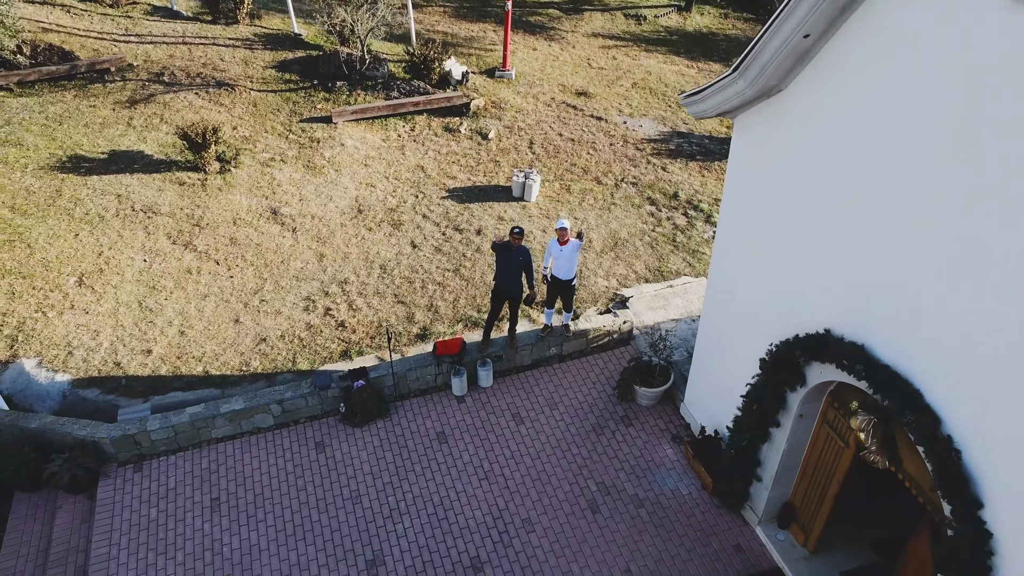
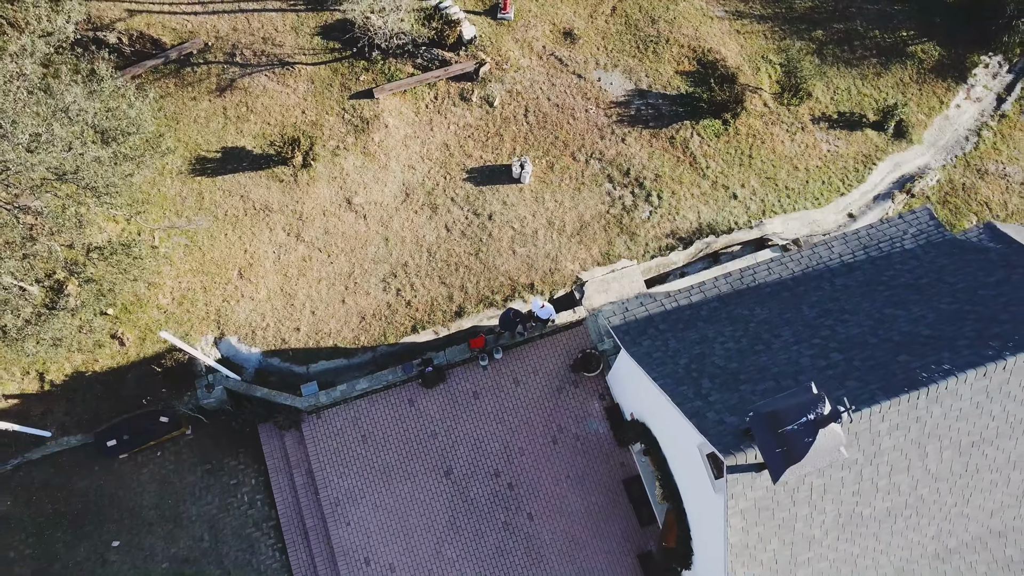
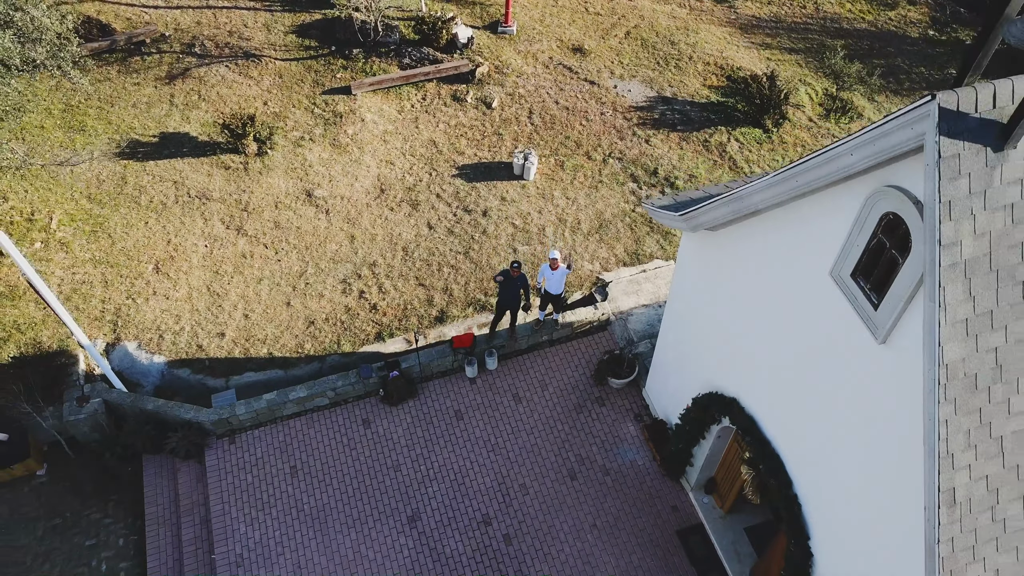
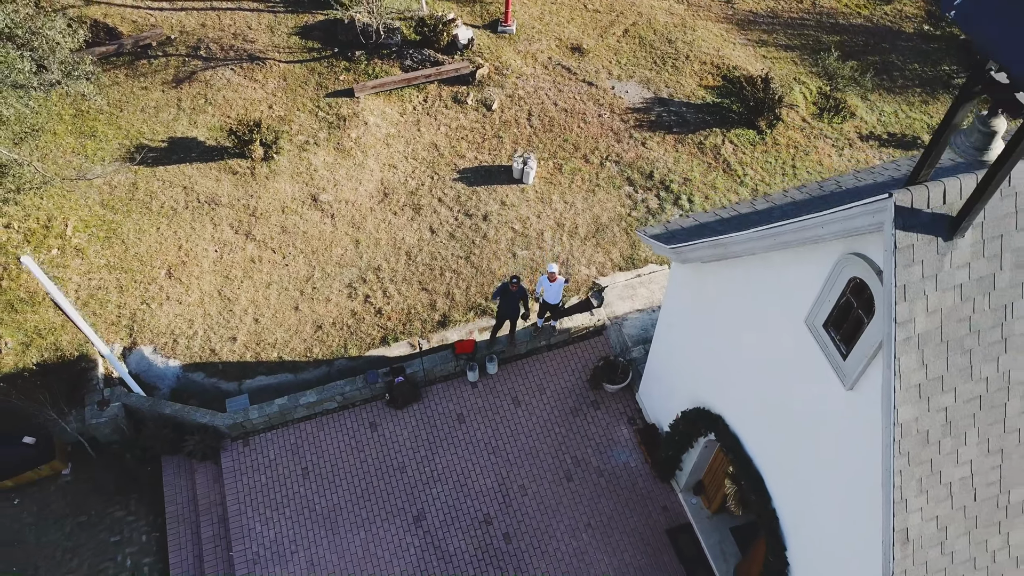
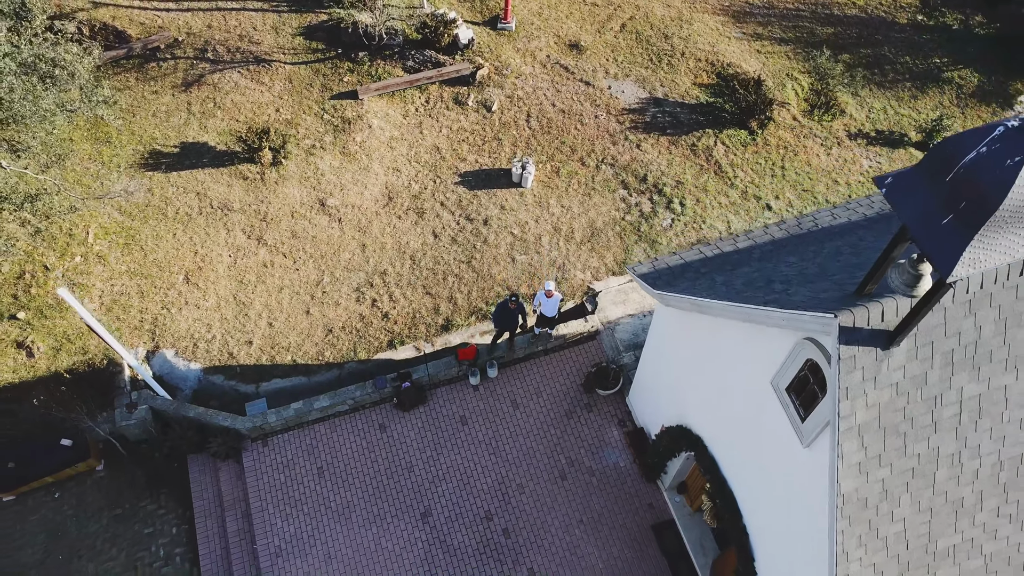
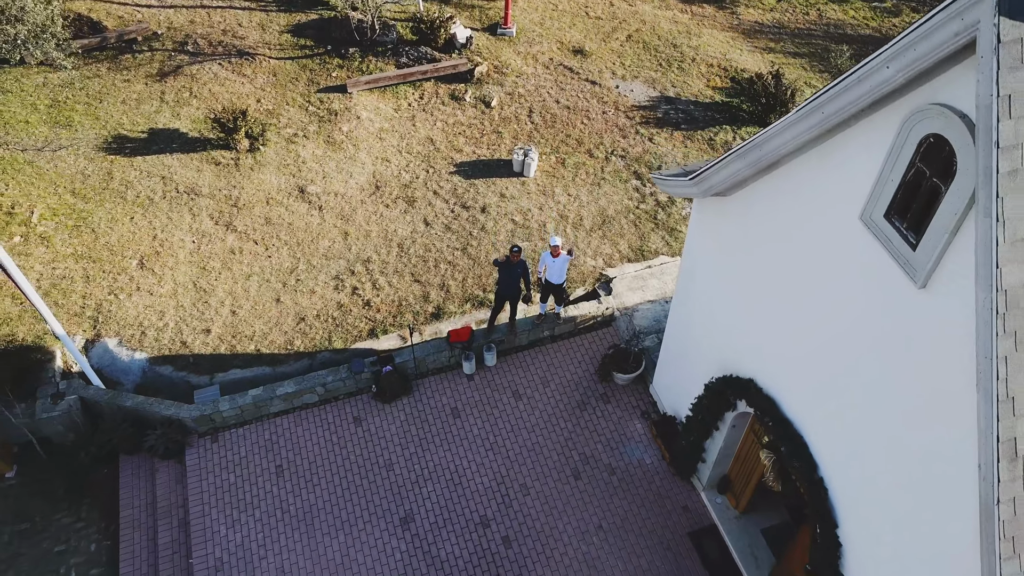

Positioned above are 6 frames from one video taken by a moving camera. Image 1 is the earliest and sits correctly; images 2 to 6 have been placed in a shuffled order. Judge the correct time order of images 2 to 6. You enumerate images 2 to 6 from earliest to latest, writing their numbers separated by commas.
6, 3, 4, 5, 2
